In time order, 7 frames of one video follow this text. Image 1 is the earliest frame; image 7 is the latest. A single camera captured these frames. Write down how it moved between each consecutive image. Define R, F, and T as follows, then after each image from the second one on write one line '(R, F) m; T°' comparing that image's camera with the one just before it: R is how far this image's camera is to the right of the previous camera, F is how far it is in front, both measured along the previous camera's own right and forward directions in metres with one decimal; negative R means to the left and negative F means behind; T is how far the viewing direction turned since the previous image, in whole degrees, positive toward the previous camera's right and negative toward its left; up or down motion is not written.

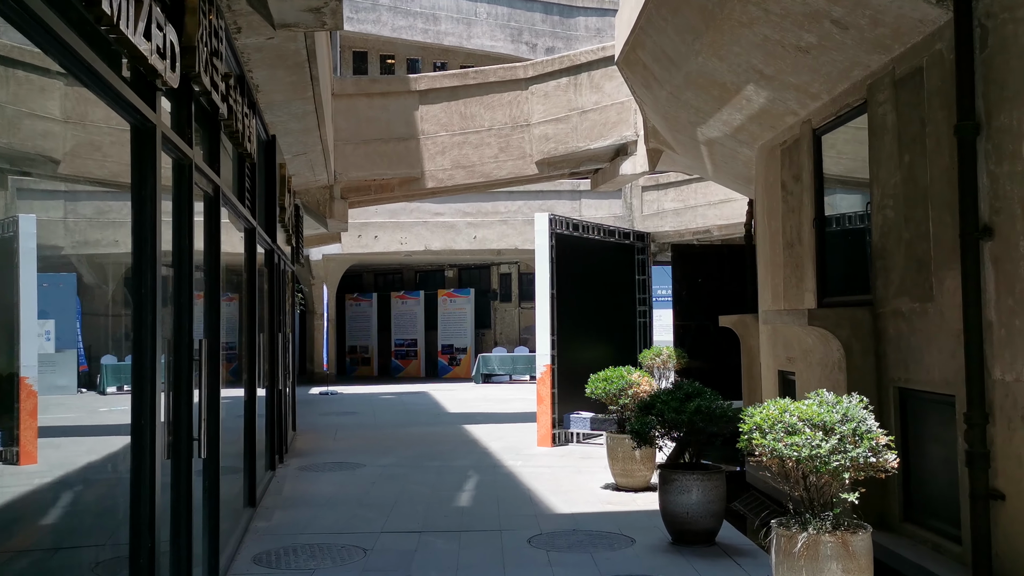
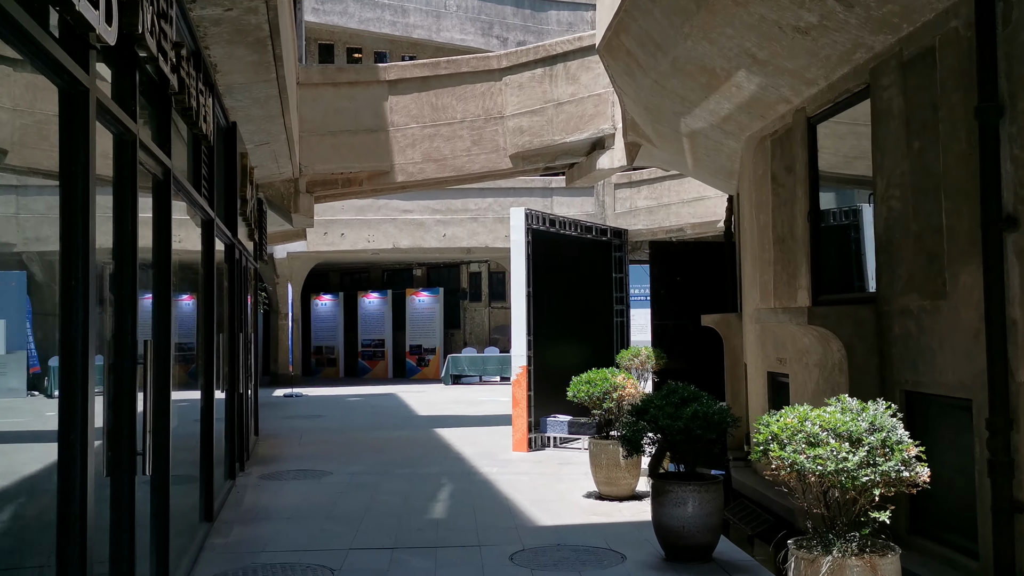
(-0.1, +0.5) m; +2°
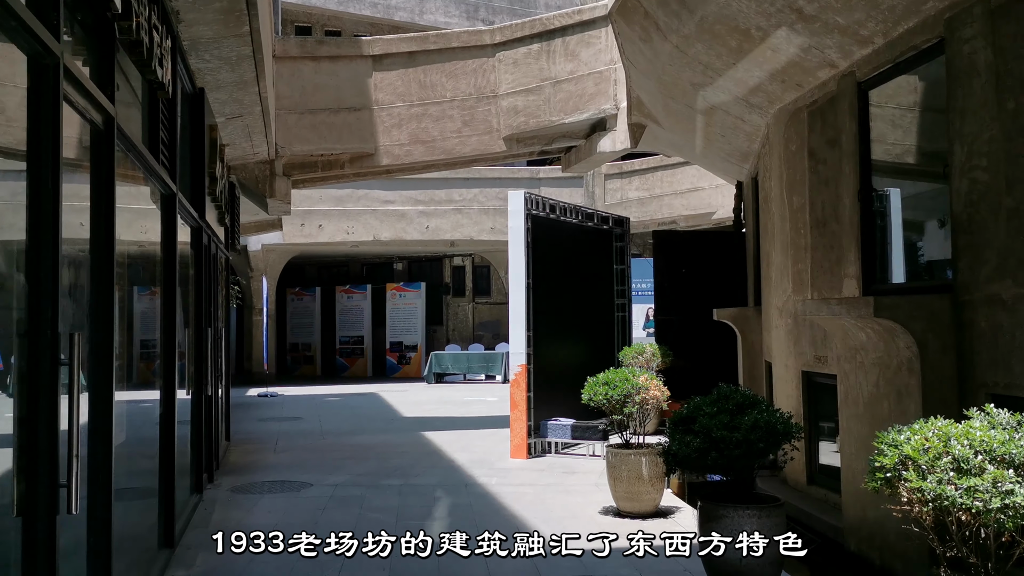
(-0.3, +1.1) m; +1°
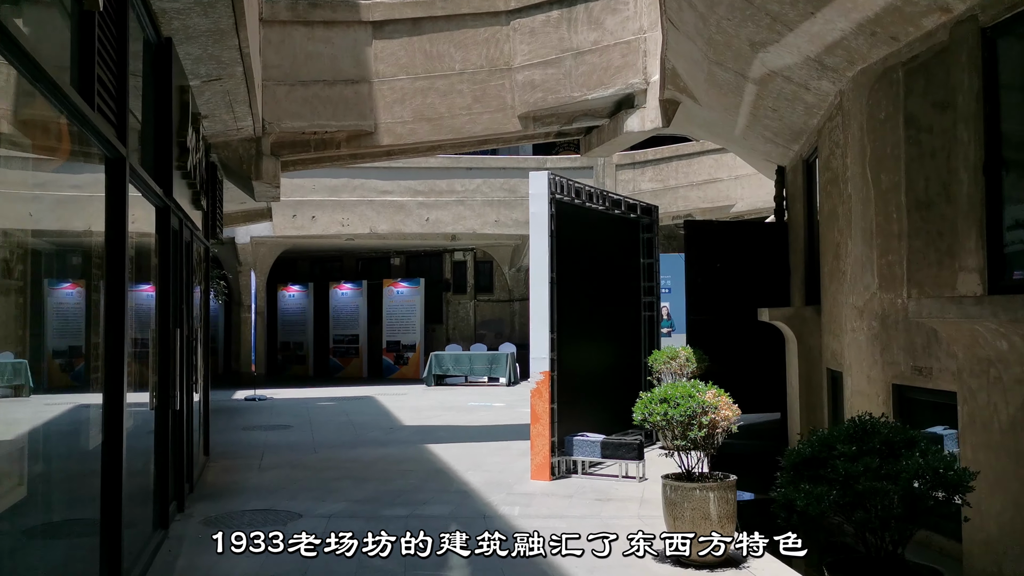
(-0.3, +1.4) m; 0°
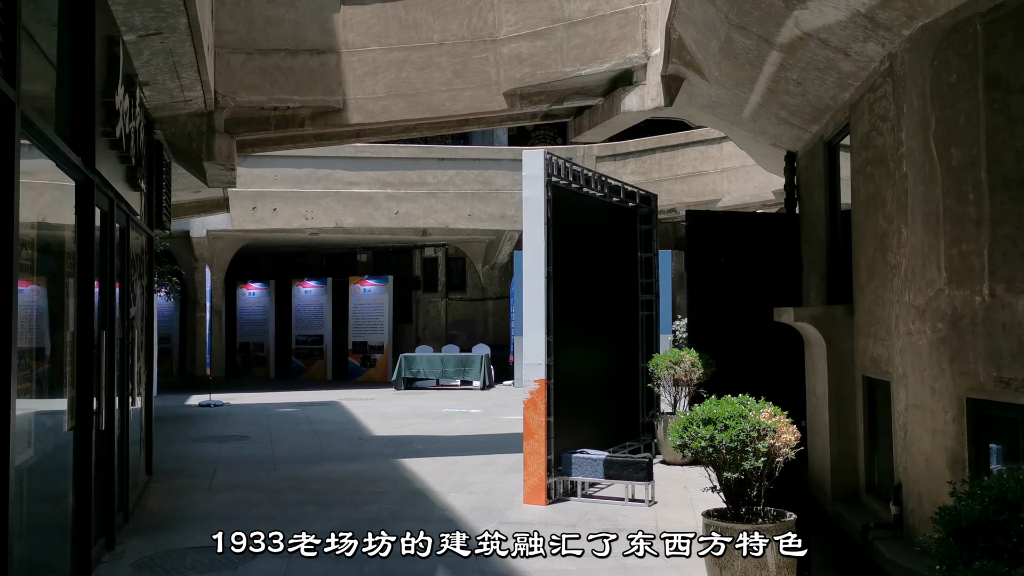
(-0.2, +1.2) m; +2°
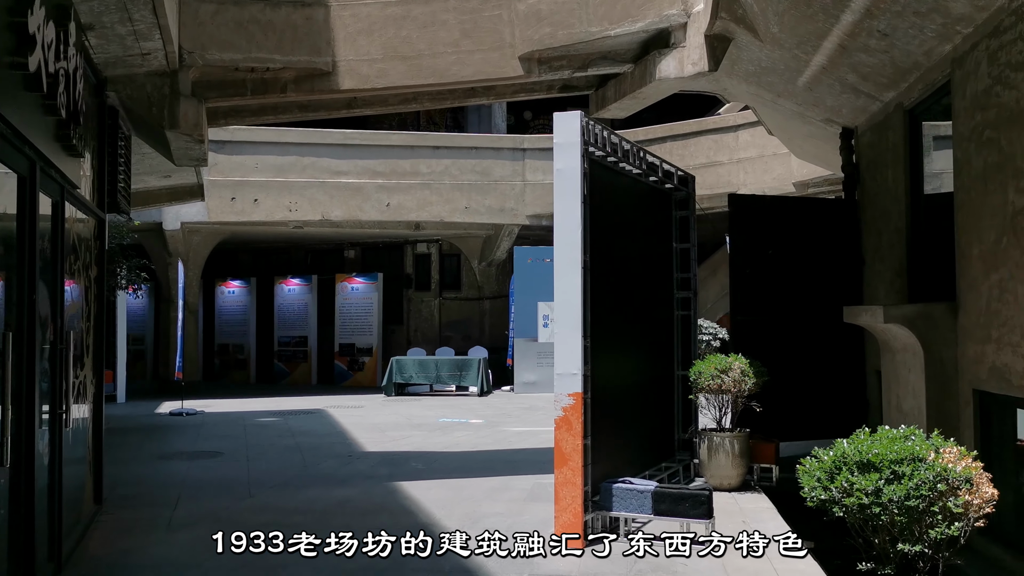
(-0.3, +1.5) m; +1°
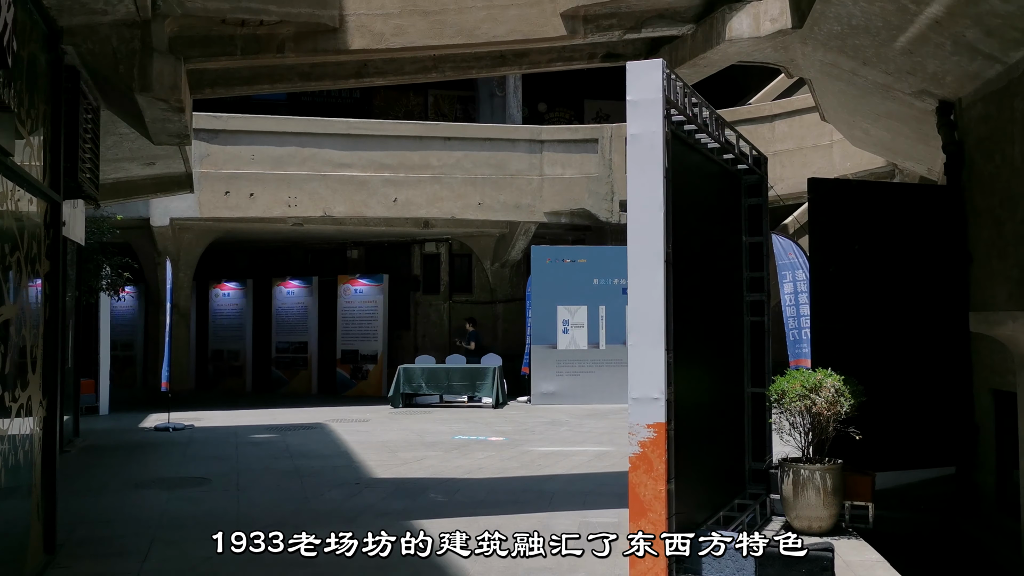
(-0.3, +1.5) m; 0°
